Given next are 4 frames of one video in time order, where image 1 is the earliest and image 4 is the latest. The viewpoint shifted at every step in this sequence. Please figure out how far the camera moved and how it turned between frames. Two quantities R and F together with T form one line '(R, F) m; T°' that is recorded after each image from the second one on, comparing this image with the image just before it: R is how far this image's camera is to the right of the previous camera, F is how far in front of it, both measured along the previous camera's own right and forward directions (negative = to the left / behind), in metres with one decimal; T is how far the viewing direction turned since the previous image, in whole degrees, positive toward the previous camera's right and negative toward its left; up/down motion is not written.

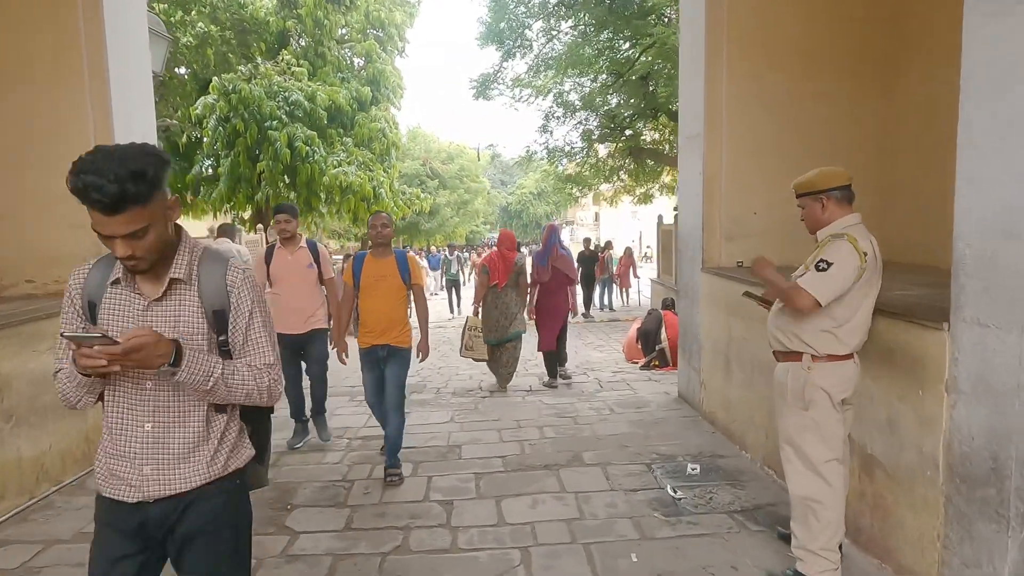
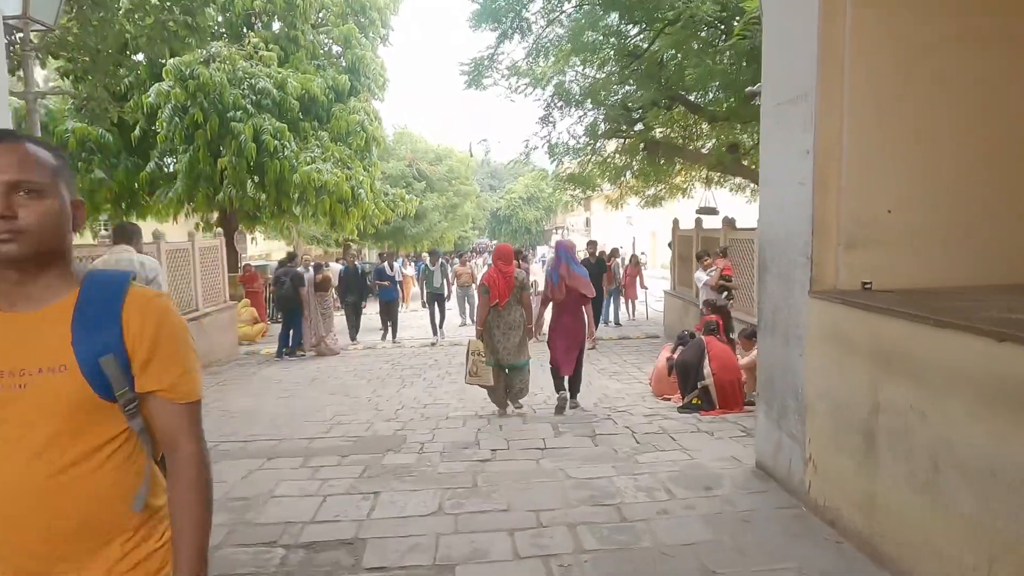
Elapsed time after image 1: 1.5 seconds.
(-0.1, +1.5) m; +1°
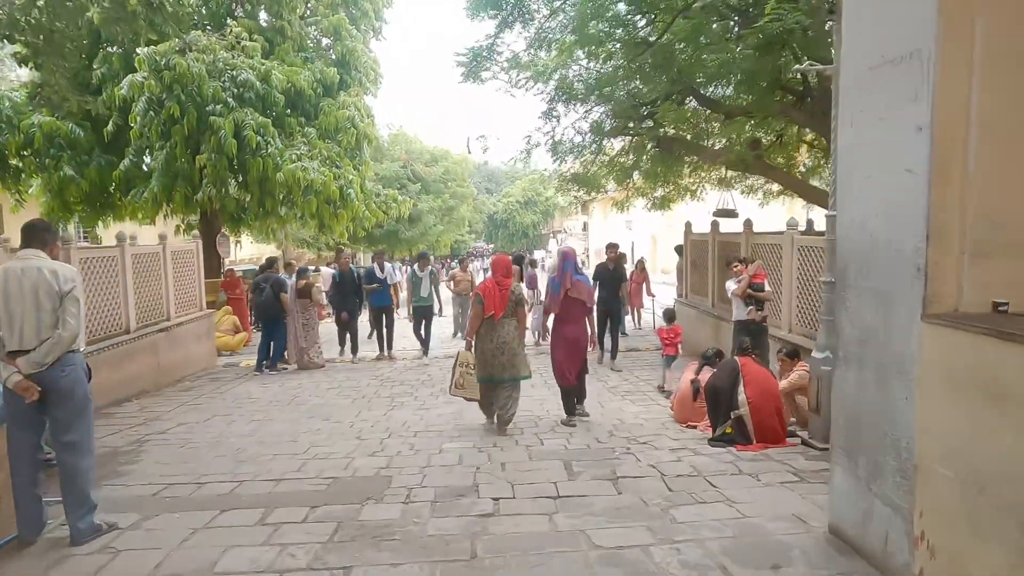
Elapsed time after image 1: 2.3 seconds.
(-0.1, +0.8) m; 0°
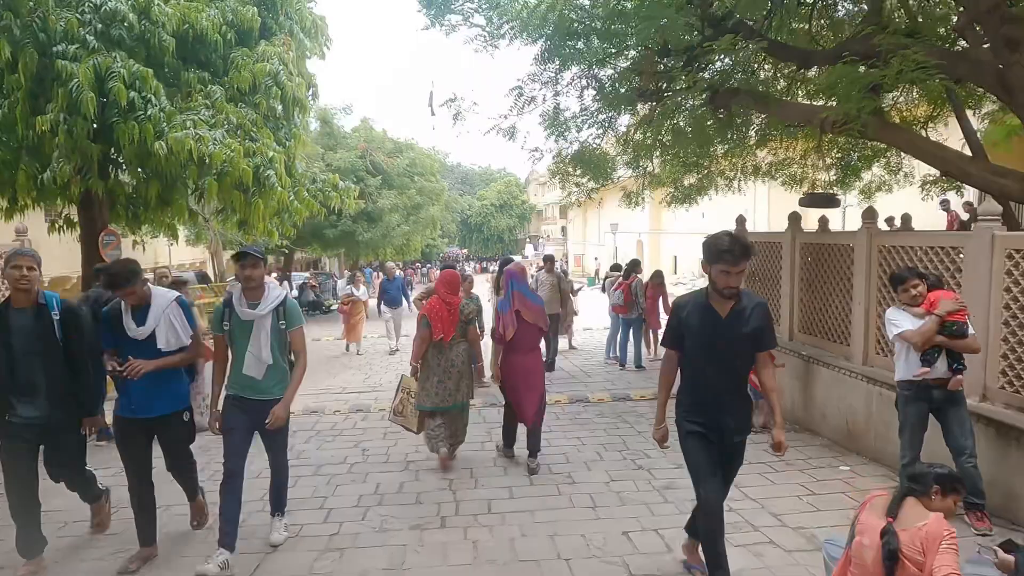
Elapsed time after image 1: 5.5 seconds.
(-0.1, +3.2) m; +2°
